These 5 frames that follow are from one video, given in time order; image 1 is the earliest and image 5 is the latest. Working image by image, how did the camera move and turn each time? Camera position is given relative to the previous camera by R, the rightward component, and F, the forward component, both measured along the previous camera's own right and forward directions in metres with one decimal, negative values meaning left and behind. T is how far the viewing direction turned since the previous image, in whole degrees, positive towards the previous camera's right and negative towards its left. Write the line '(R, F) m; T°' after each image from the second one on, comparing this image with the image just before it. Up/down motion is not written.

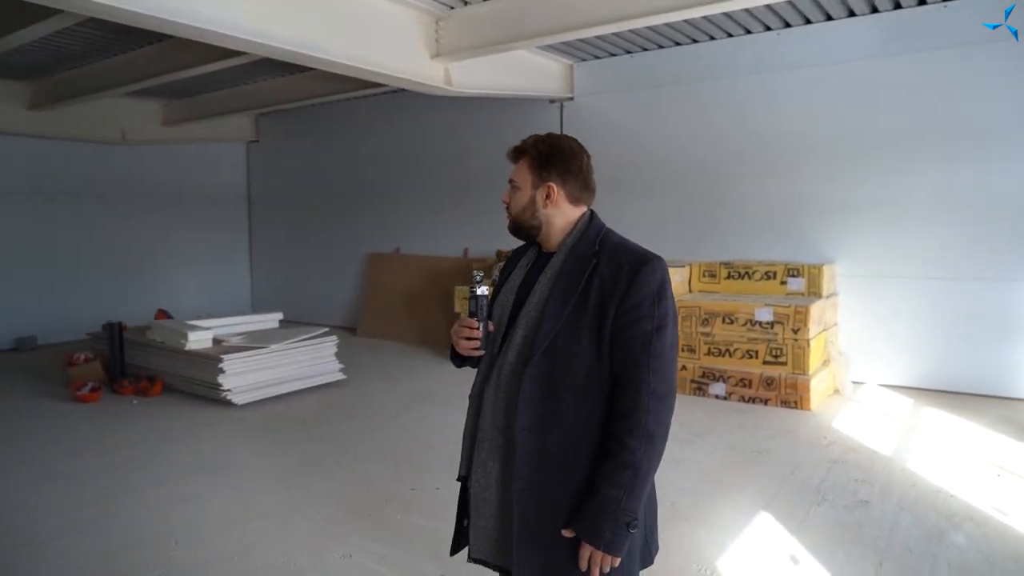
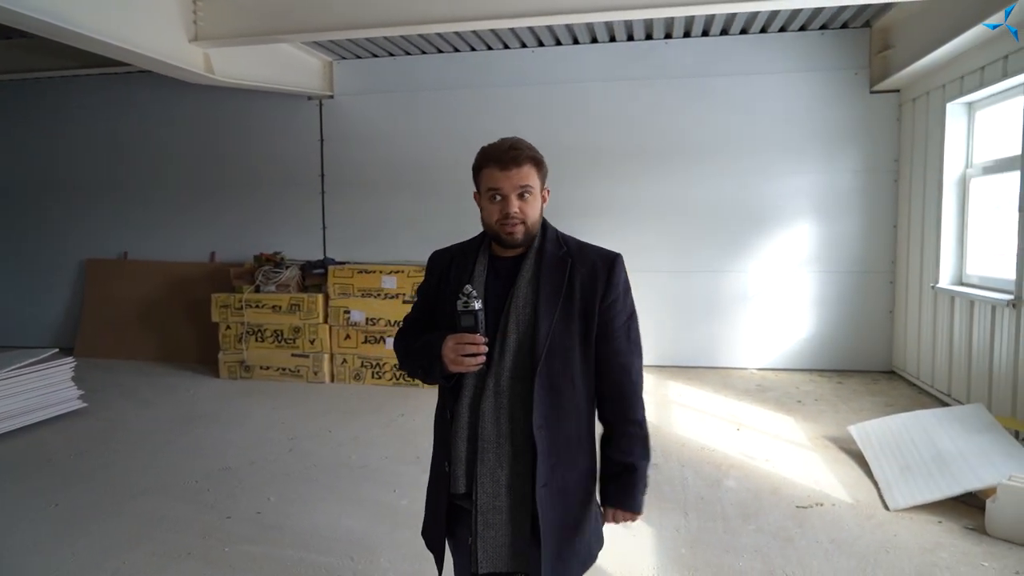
(-0.5, +0.1) m; +23°
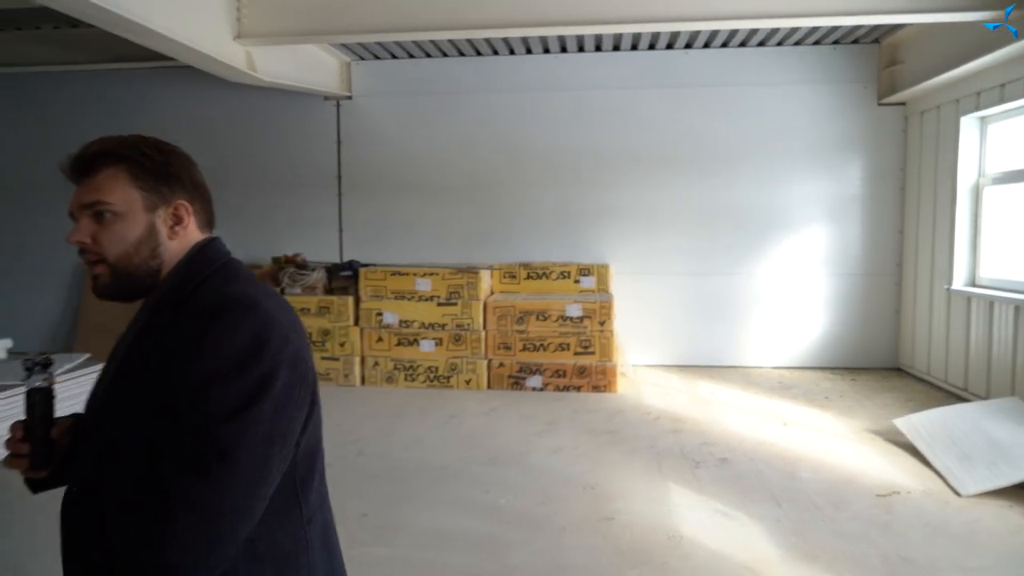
(-0.6, 0.0) m; +5°
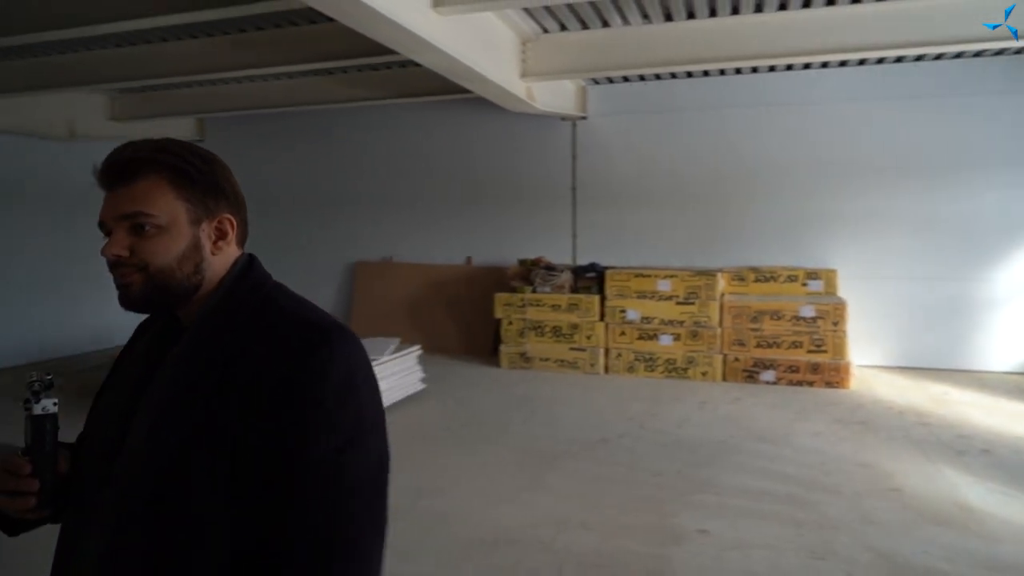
(-0.7, -0.7) m; -11°
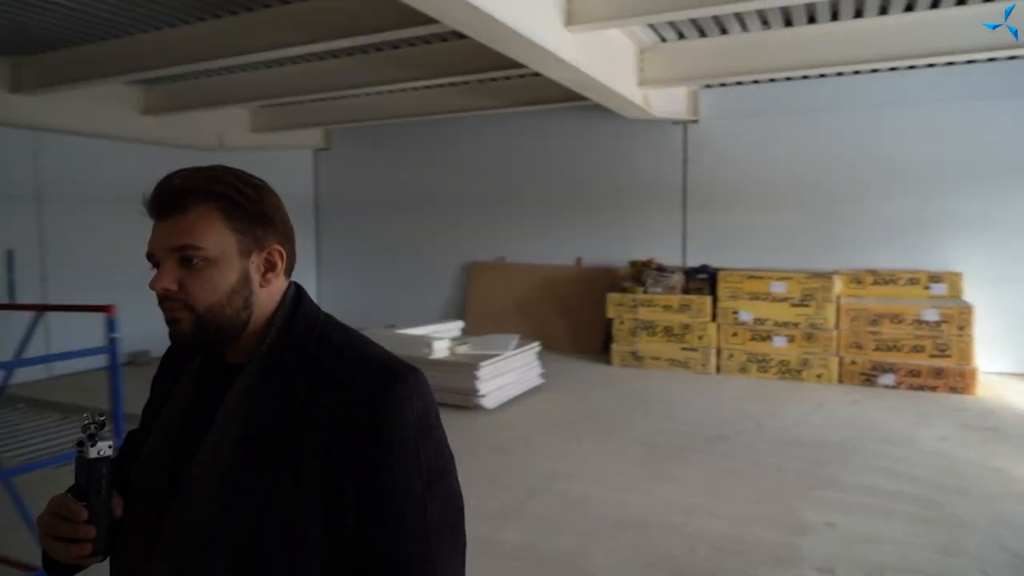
(-0.2, -0.3) m; -7°
